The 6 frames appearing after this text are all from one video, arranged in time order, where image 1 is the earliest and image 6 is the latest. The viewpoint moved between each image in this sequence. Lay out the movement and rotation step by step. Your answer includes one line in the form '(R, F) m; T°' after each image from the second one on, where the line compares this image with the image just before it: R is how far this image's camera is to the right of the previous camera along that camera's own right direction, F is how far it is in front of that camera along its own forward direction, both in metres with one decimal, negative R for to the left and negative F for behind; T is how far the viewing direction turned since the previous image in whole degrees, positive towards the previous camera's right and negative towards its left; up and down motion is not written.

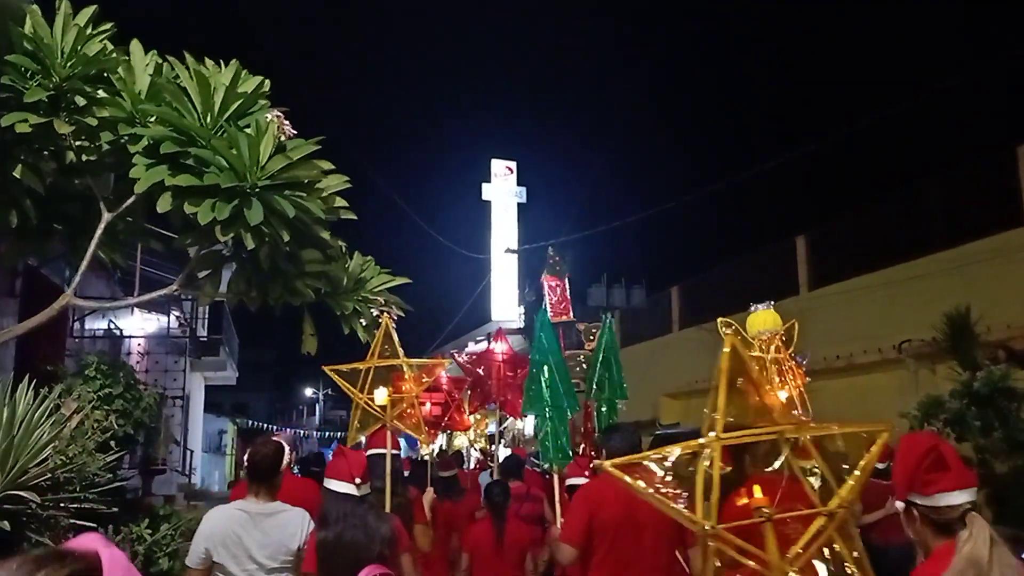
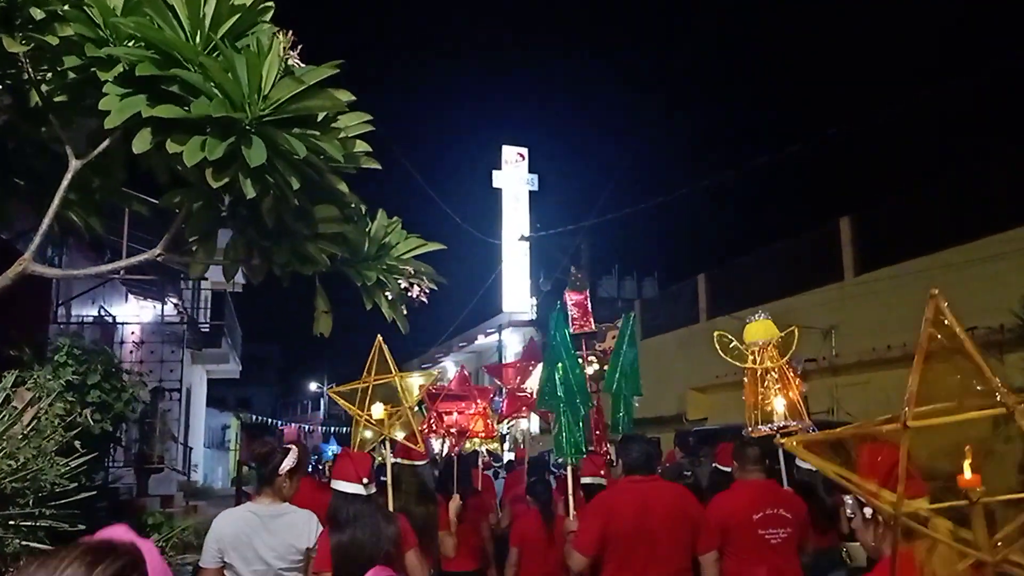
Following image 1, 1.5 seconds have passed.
(-0.3, +0.8) m; 0°
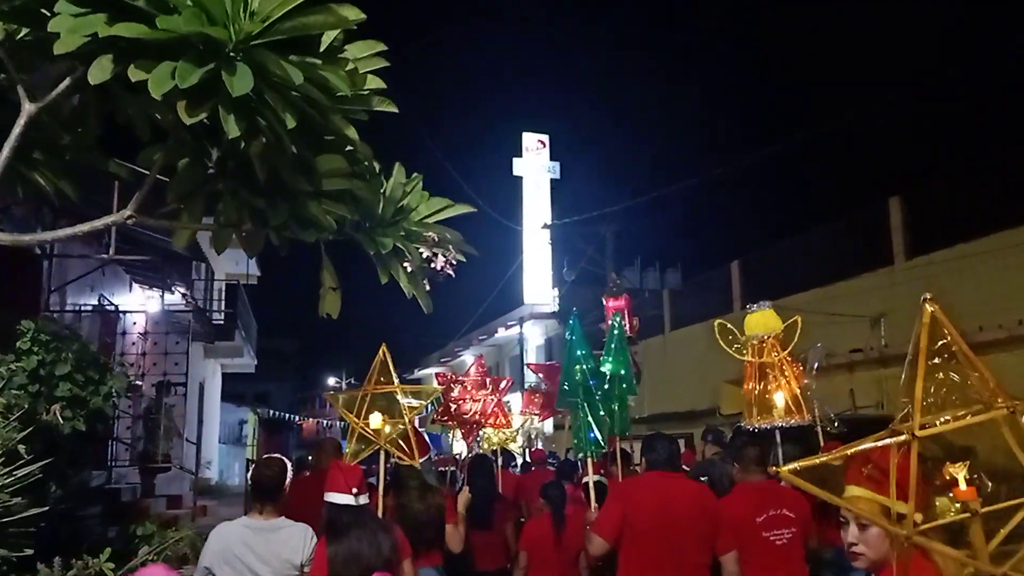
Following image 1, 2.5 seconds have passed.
(-0.1, +0.7) m; -1°
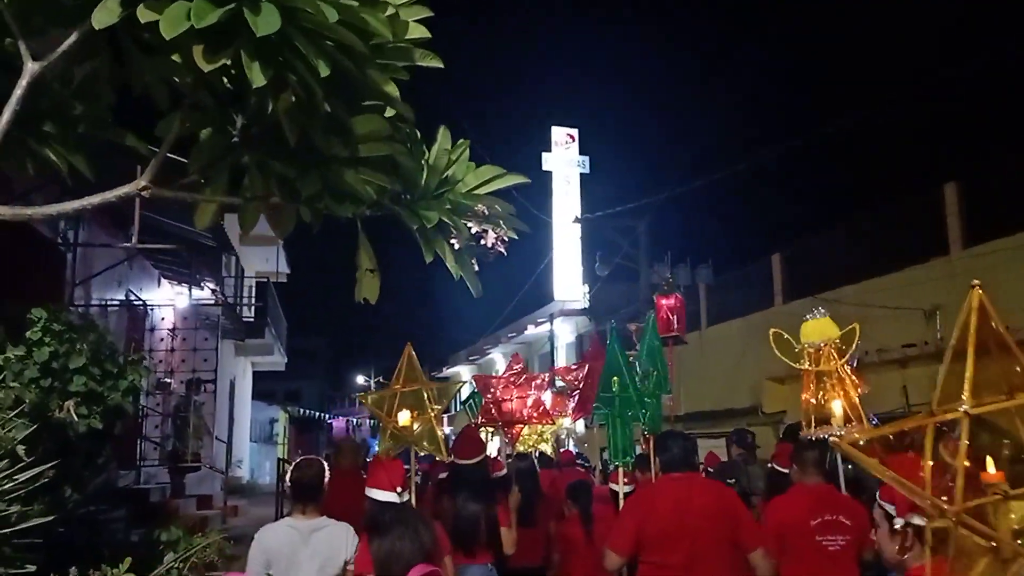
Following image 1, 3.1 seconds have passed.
(-0.1, +0.4) m; -2°
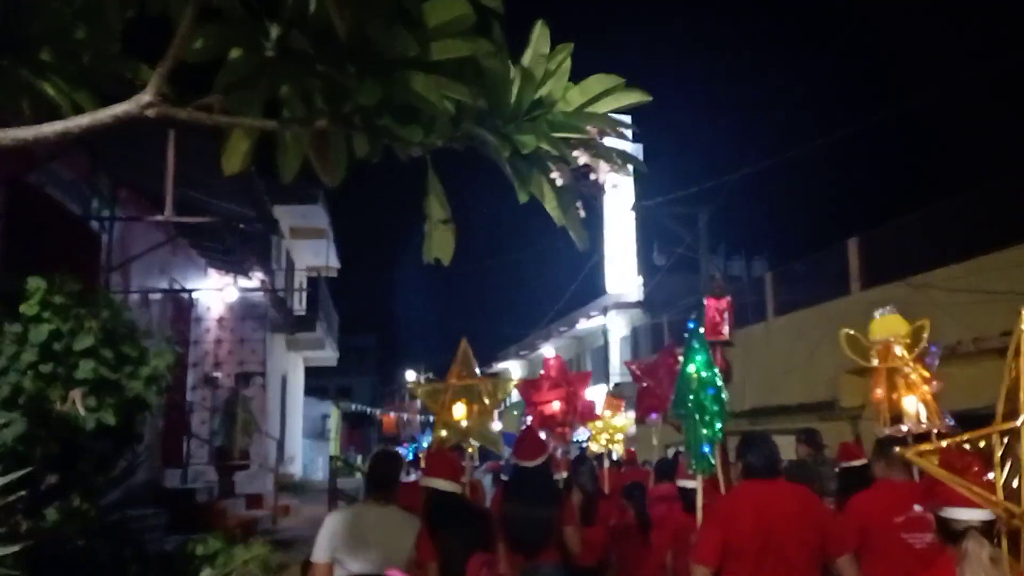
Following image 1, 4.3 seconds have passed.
(-0.2, +0.7) m; -3°
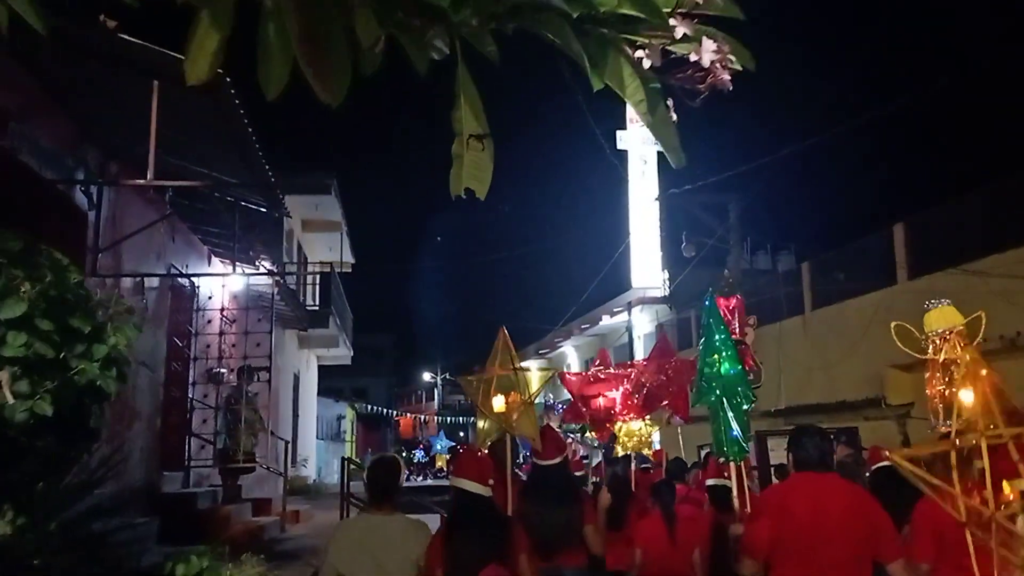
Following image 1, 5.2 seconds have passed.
(-0.1, +0.6) m; -1°
